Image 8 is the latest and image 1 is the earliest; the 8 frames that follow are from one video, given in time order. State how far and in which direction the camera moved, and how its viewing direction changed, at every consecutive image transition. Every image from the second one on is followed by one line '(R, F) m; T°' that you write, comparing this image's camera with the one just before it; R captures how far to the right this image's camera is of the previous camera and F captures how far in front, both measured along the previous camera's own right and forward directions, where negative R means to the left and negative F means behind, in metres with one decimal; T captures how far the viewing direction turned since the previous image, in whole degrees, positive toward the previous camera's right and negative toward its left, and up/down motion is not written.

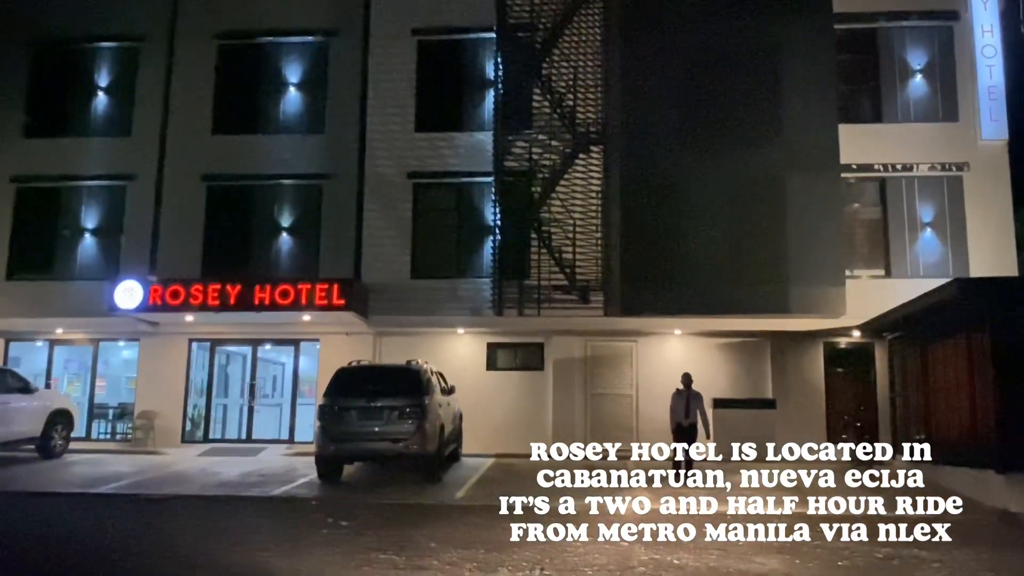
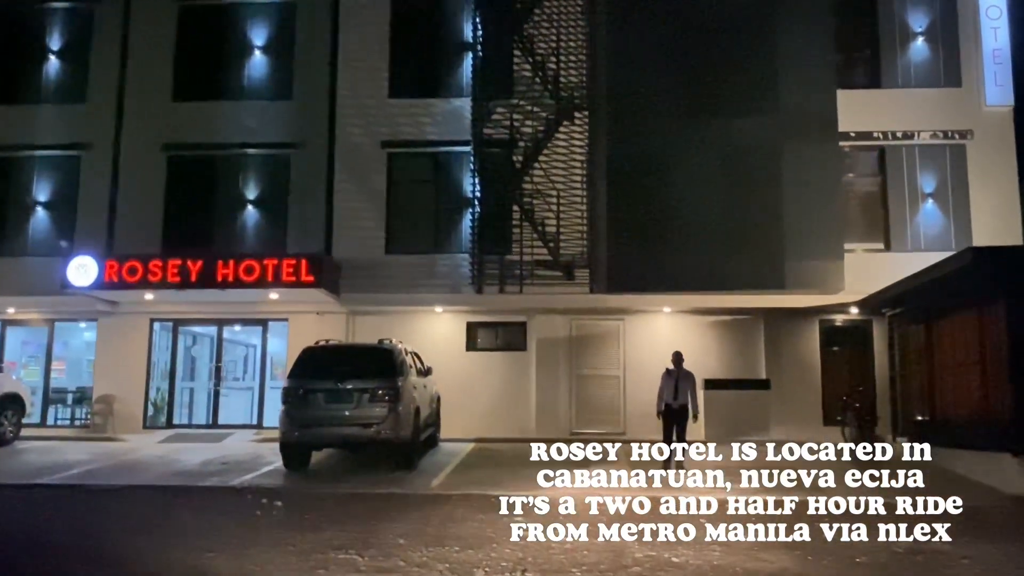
(0.0, +0.8) m; +1°
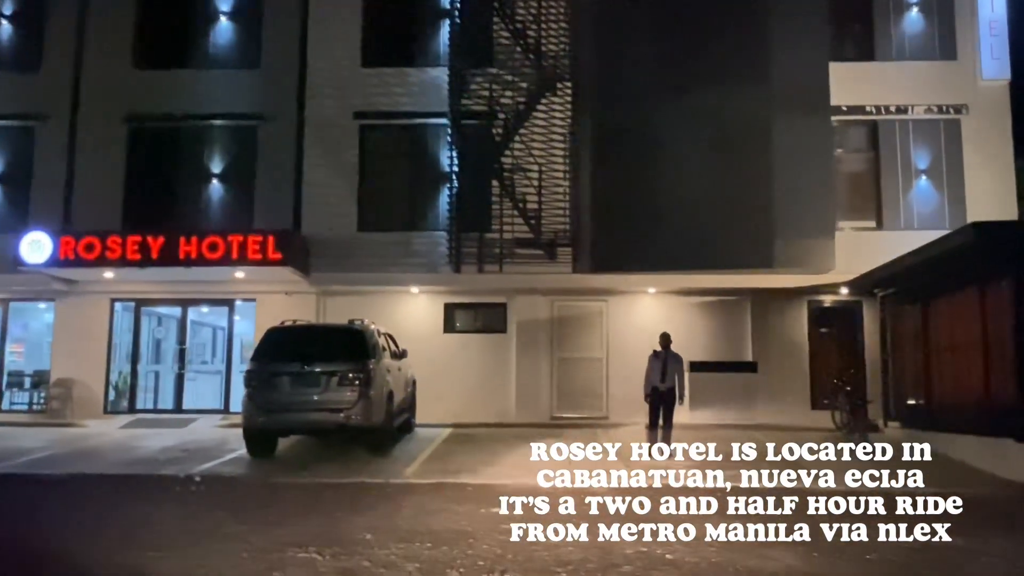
(0.0, +0.6) m; +1°
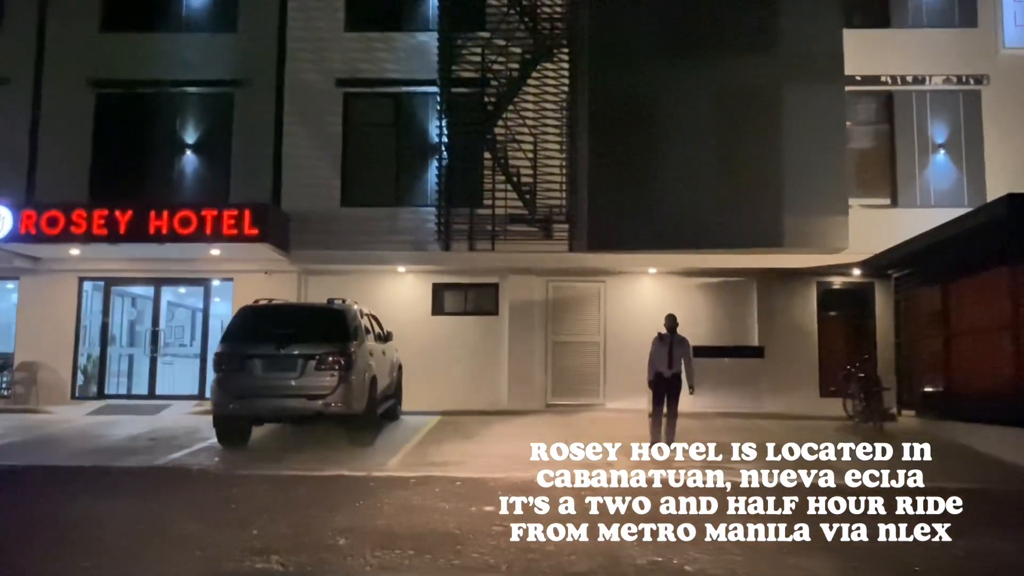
(0.0, +0.8) m; +1°
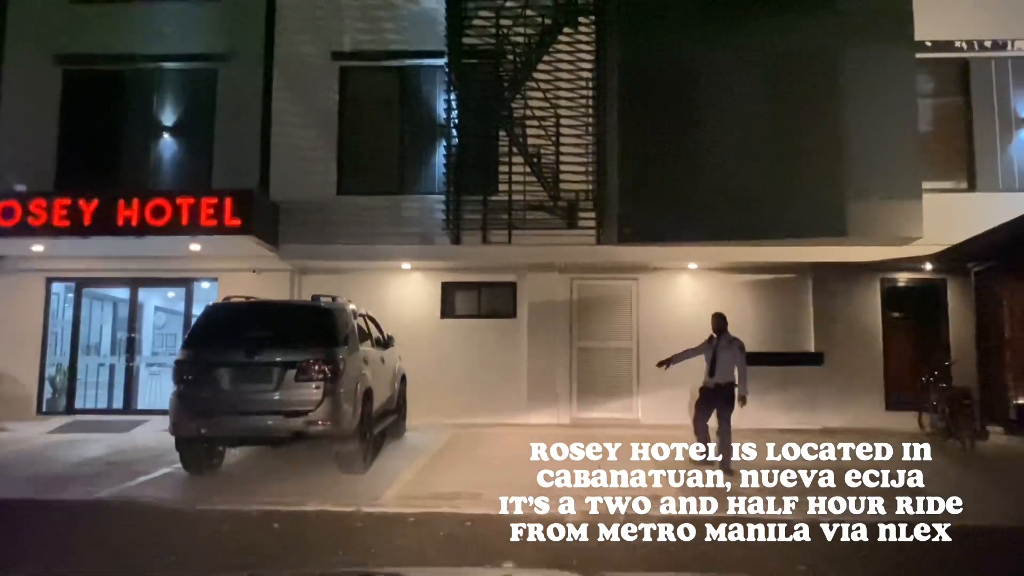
(-0.1, +1.6) m; -1°
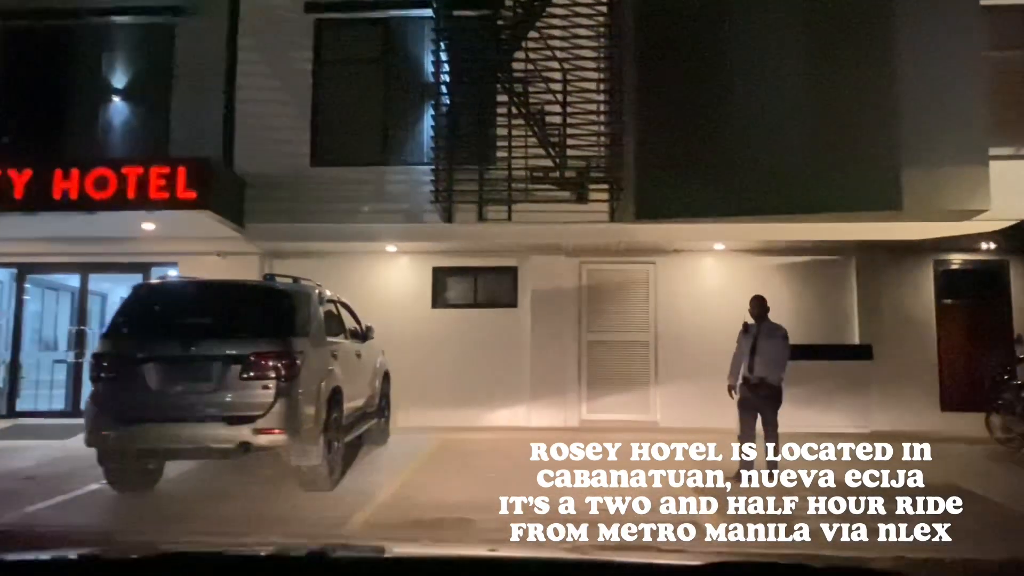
(0.0, +1.4) m; 0°
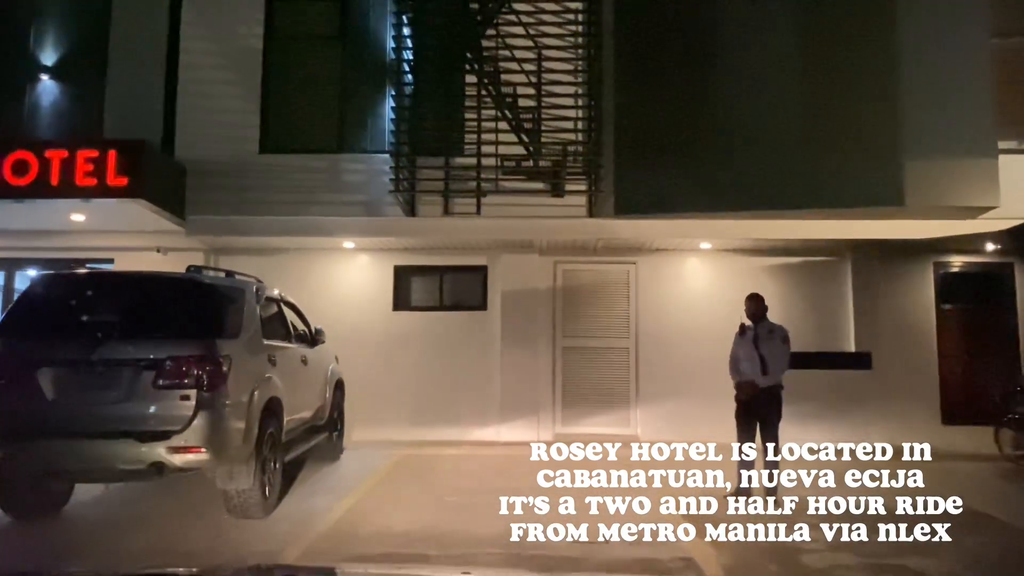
(+0.1, +0.8) m; +2°
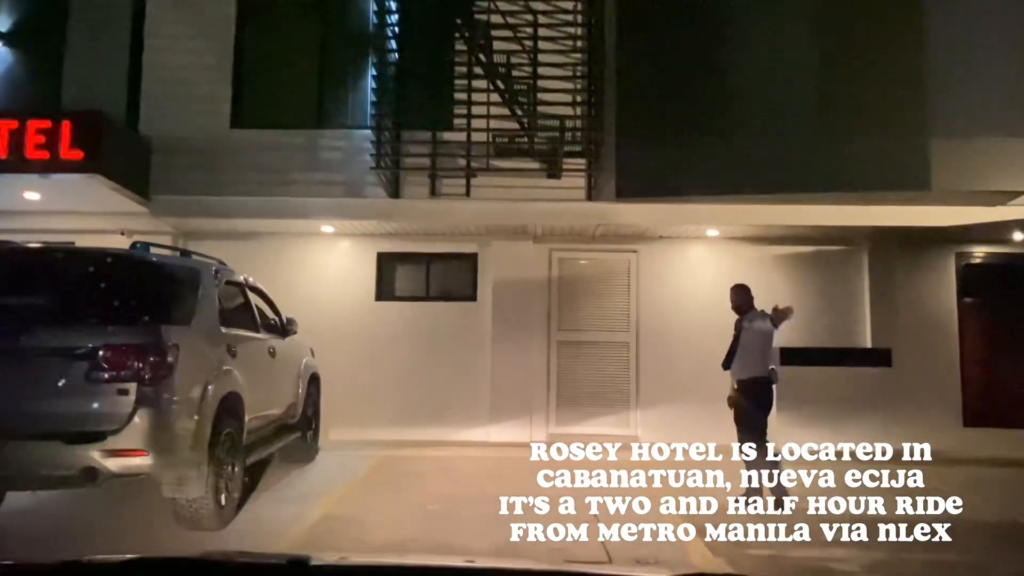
(0.0, +0.7) m; +1°
